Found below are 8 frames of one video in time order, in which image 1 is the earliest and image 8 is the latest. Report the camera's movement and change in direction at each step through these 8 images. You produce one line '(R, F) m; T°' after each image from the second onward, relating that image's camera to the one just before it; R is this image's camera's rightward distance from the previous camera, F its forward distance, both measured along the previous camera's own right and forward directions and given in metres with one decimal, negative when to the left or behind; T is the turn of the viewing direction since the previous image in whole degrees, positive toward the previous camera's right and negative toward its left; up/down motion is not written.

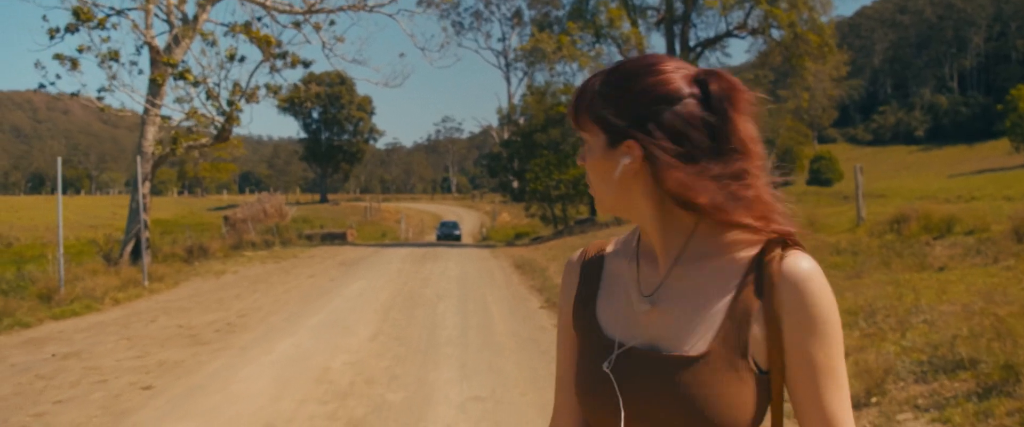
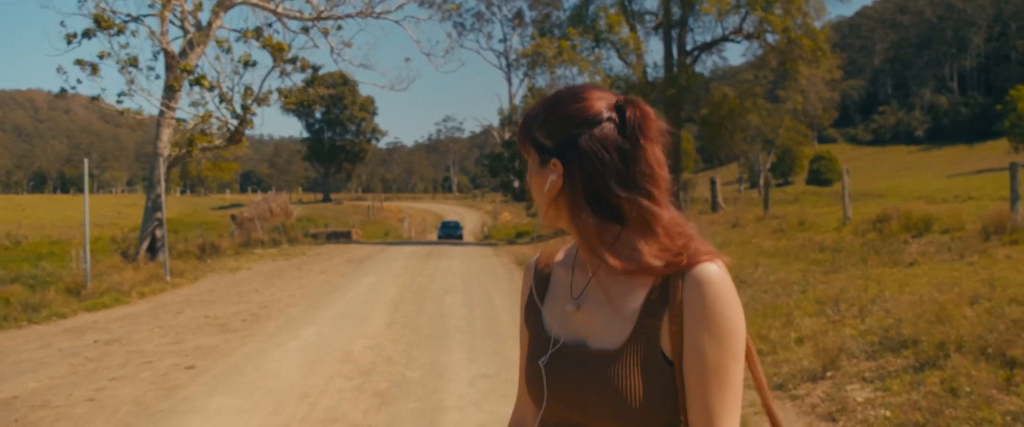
(0.0, -0.9) m; 0°
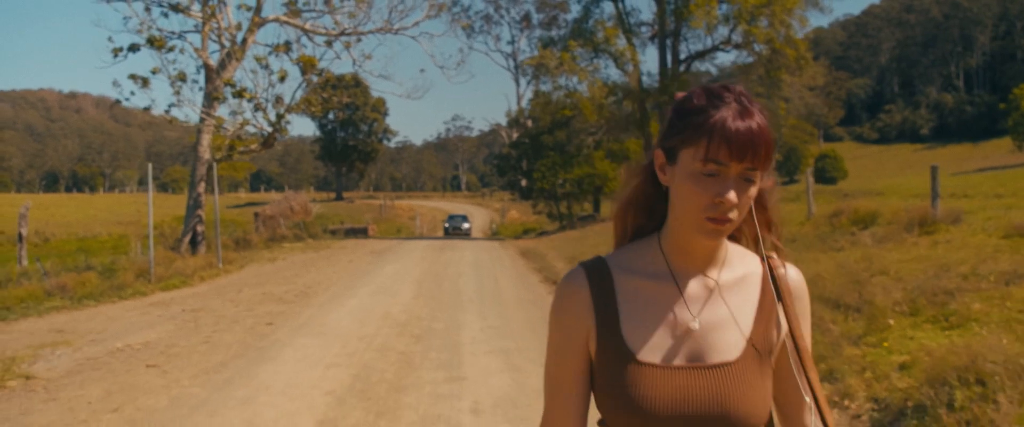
(+0.1, -2.6) m; -1°
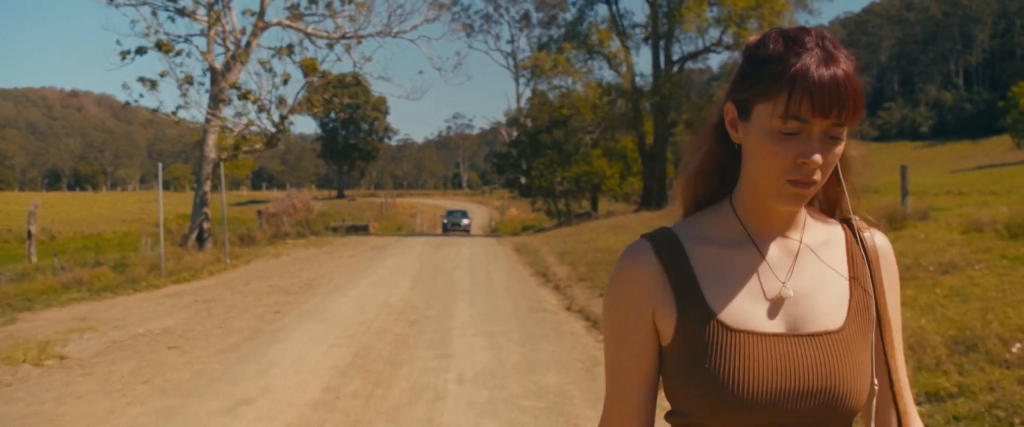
(+0.2, -0.9) m; 0°
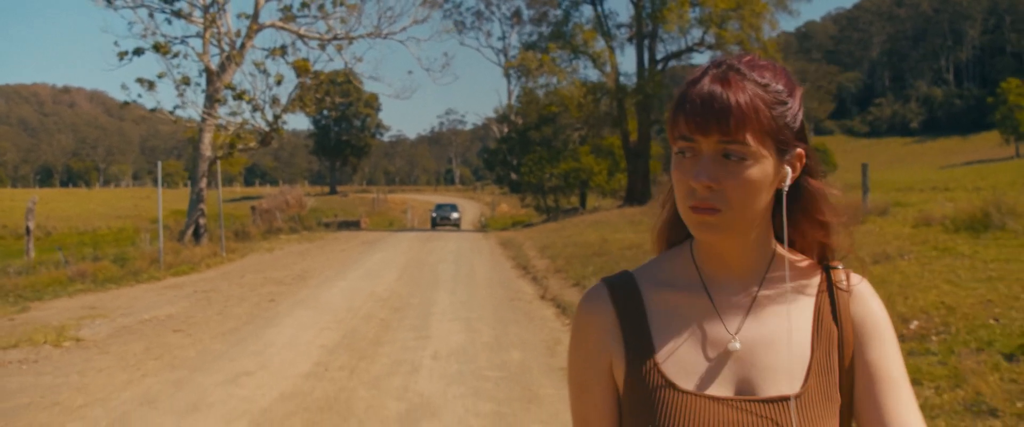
(+0.2, -0.9) m; 0°
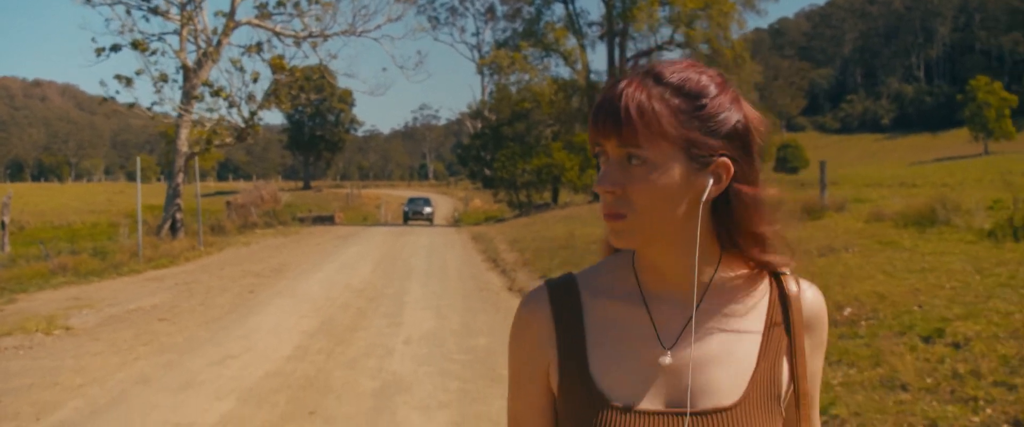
(+0.1, -0.6) m; +2°
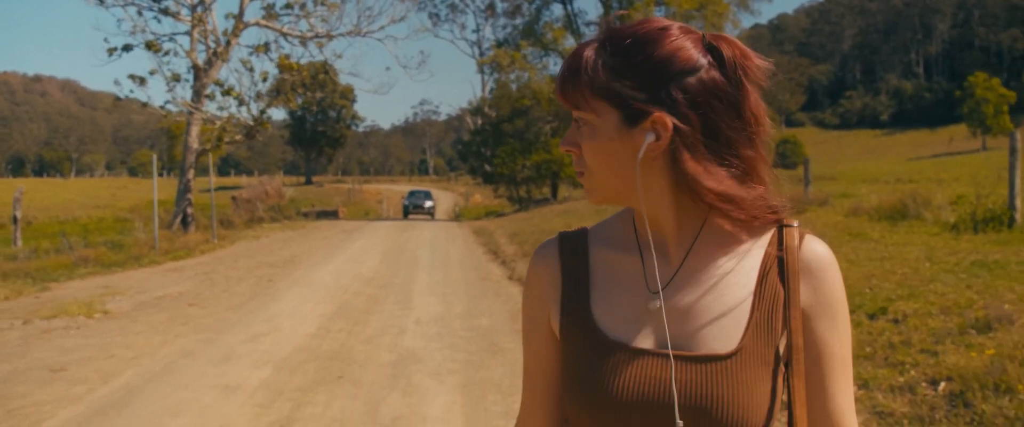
(0.0, -1.0) m; 0°
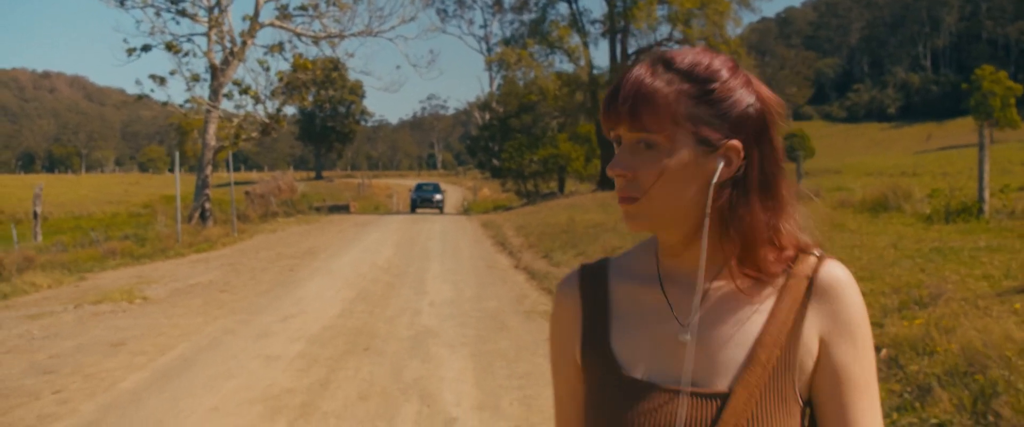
(0.0, -1.0) m; -1°
